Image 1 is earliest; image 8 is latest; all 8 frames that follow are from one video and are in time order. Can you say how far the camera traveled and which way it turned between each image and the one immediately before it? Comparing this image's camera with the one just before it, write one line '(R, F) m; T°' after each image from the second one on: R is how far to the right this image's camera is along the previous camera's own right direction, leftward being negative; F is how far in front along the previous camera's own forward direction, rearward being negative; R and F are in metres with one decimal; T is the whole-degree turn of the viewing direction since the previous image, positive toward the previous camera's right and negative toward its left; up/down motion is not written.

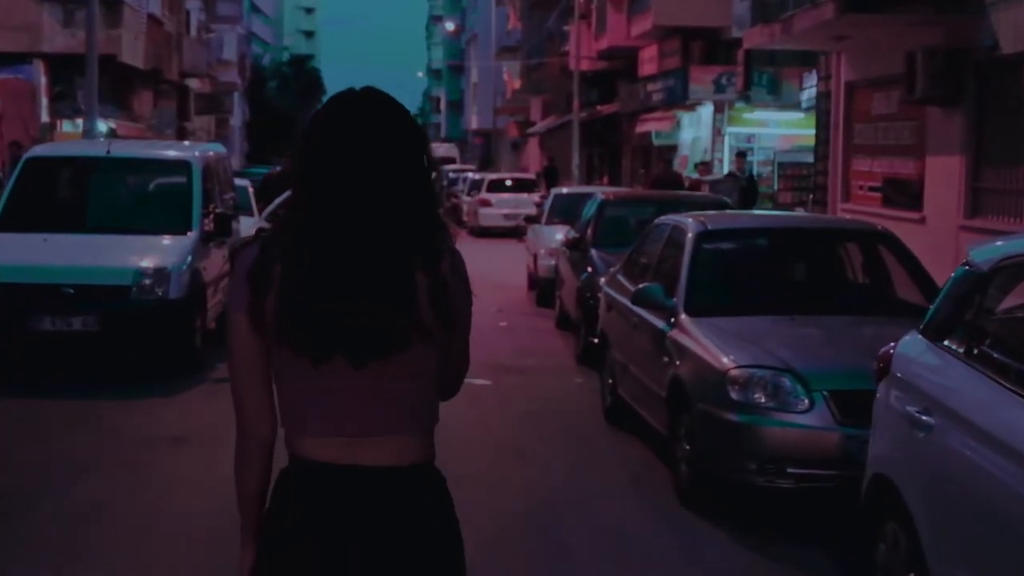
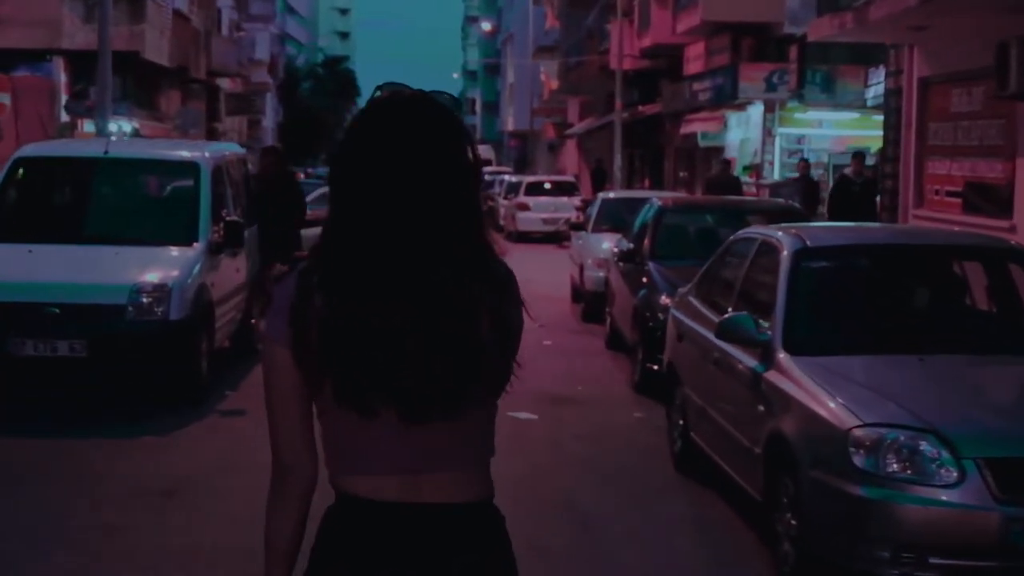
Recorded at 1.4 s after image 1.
(-0.1, +1.4) m; -1°
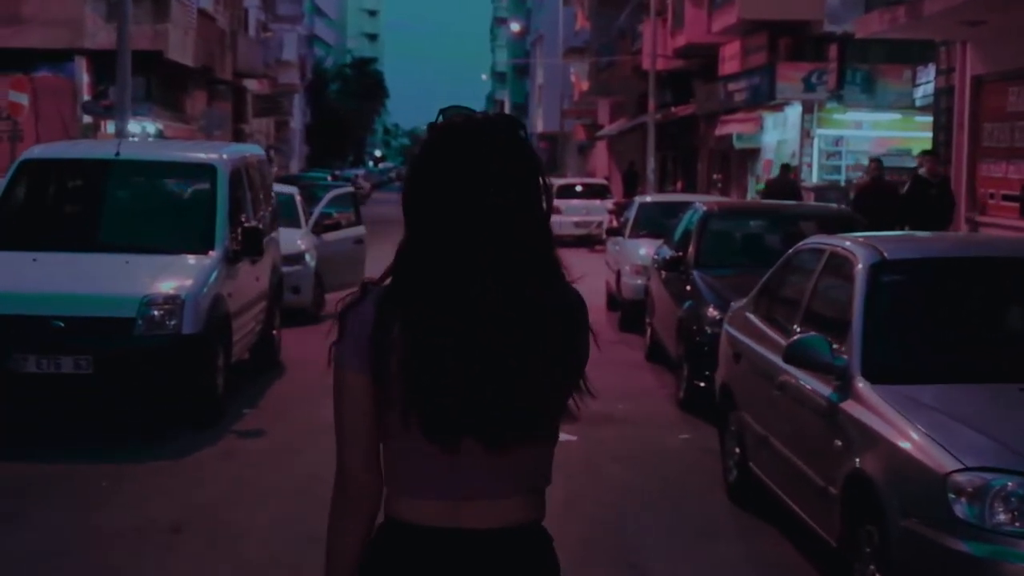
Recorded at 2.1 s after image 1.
(-0.1, +0.7) m; -1°
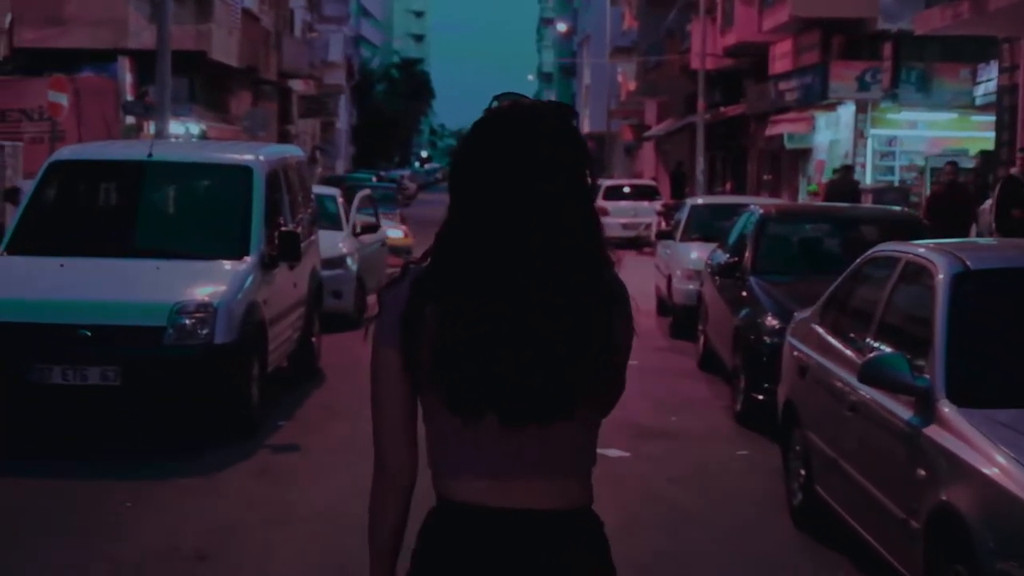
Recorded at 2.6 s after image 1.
(0.0, +0.5) m; -2°
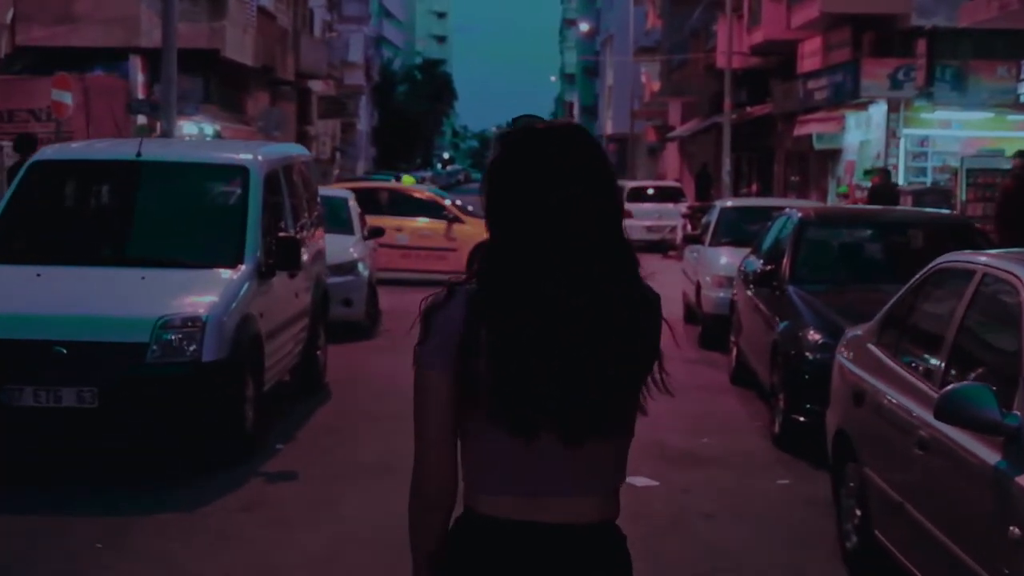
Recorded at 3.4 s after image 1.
(0.0, +0.8) m; -1°
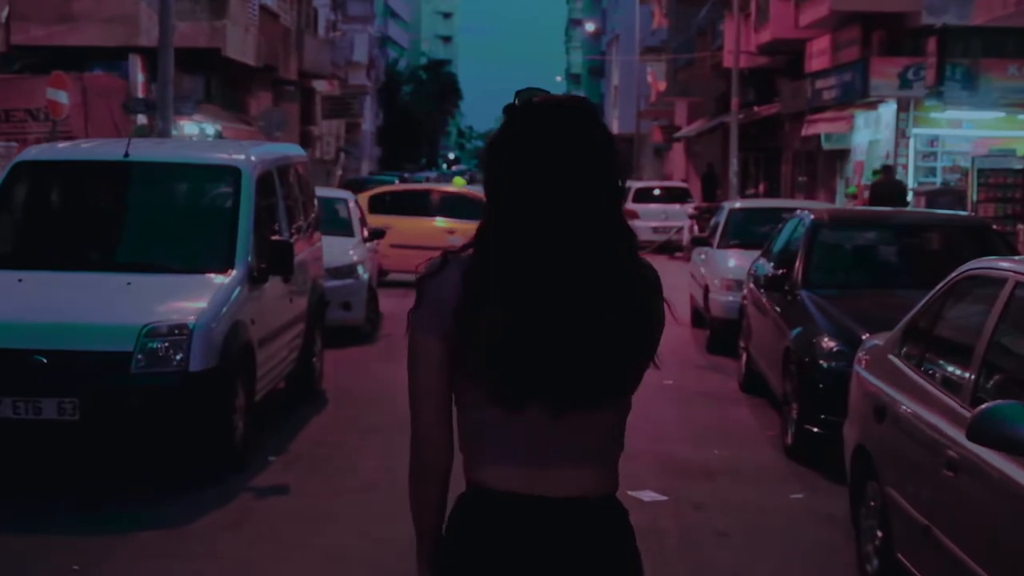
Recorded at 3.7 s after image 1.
(0.0, +0.3) m; 0°
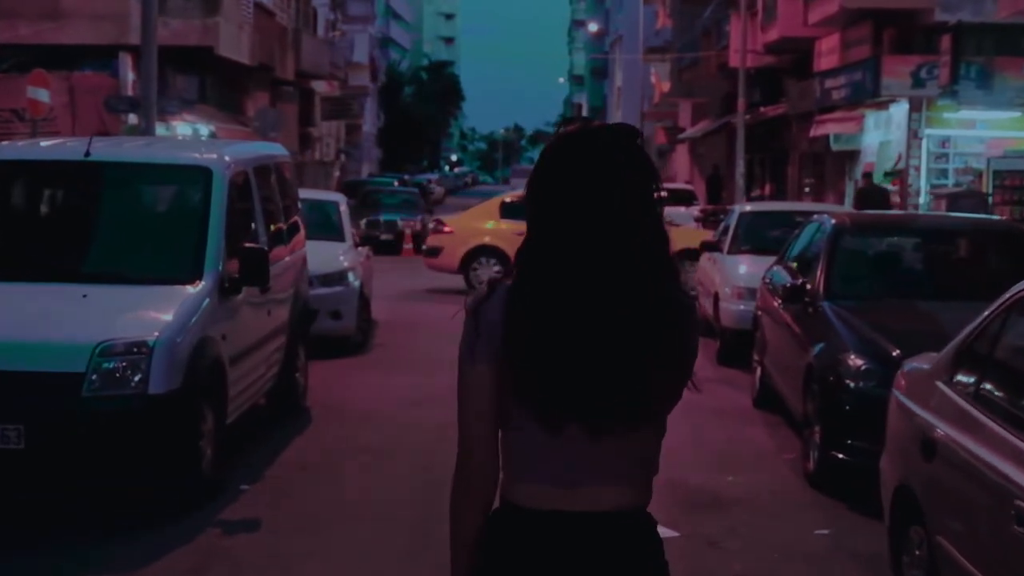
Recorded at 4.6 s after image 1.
(0.0, +0.7) m; 0°
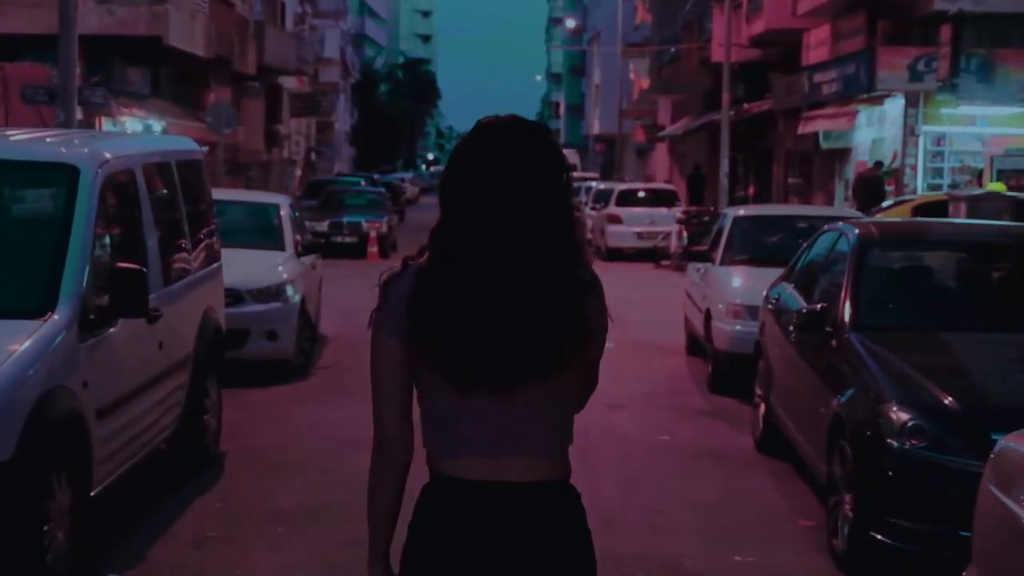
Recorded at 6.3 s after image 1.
(+0.1, +1.7) m; +1°
